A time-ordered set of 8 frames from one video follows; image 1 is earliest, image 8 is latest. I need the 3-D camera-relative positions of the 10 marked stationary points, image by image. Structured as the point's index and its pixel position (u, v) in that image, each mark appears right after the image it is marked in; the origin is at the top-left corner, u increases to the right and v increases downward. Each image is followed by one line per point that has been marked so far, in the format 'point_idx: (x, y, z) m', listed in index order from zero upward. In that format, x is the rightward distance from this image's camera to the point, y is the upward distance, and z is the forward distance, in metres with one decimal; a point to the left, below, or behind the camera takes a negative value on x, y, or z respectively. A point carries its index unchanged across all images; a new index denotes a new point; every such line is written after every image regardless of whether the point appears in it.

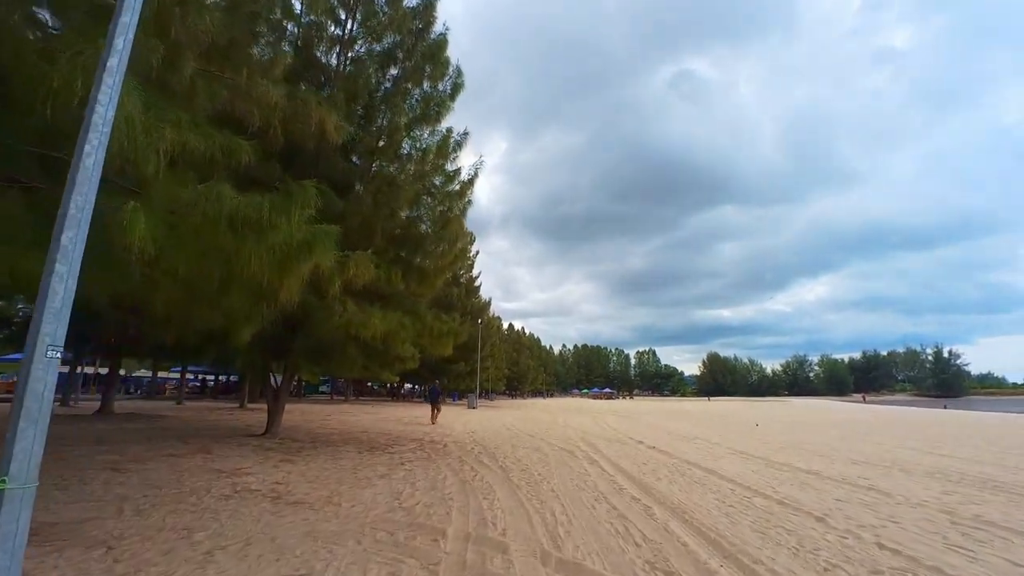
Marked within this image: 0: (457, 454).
0: (-1.5, -4.3, +13.3) m
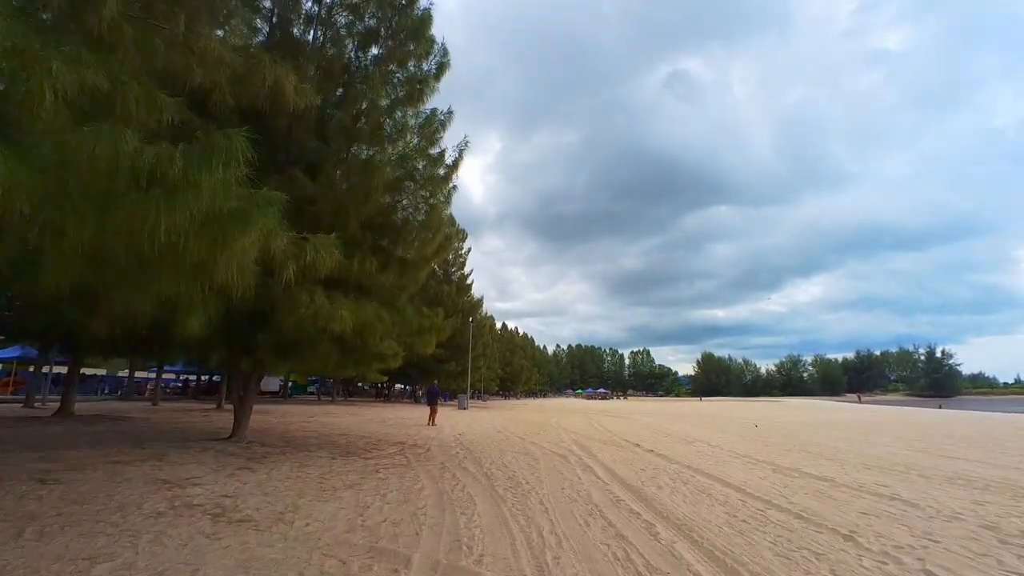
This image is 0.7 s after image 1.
0: (-1.8, -4.1, +12.3) m
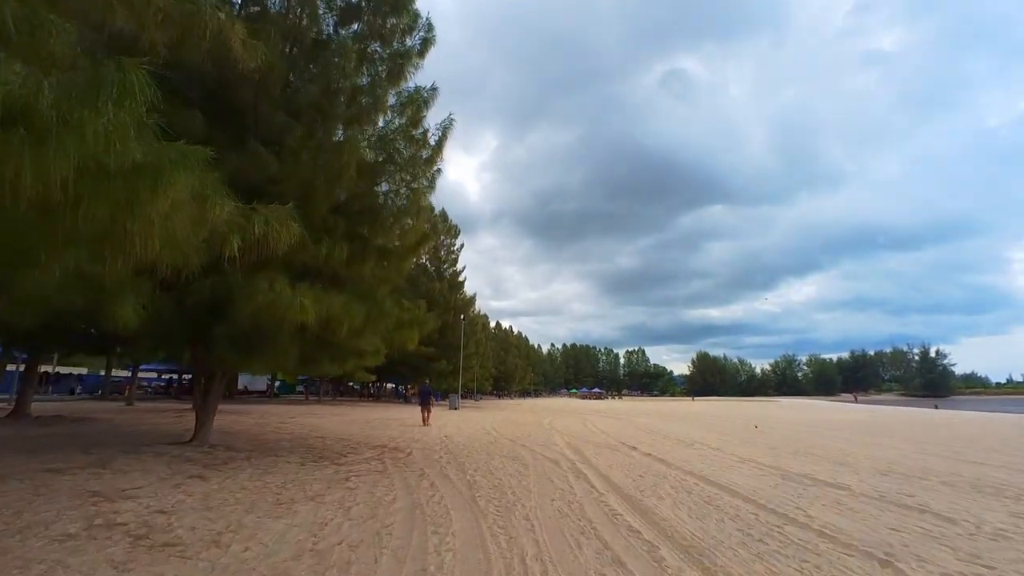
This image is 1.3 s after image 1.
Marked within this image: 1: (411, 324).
0: (-2.1, -3.9, +11.3) m
1: (-2.6, -0.9, +13.2) m
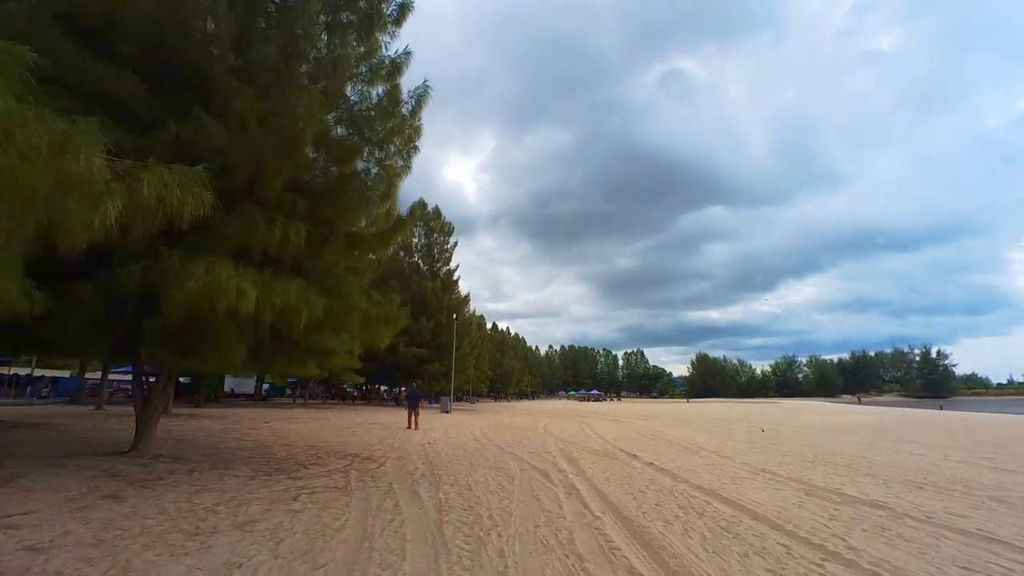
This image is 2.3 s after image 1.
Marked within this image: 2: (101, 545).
0: (-2.4, -3.7, +9.8) m
1: (-2.9, -0.7, +11.8) m
2: (-4.3, -2.7, +5.4) m
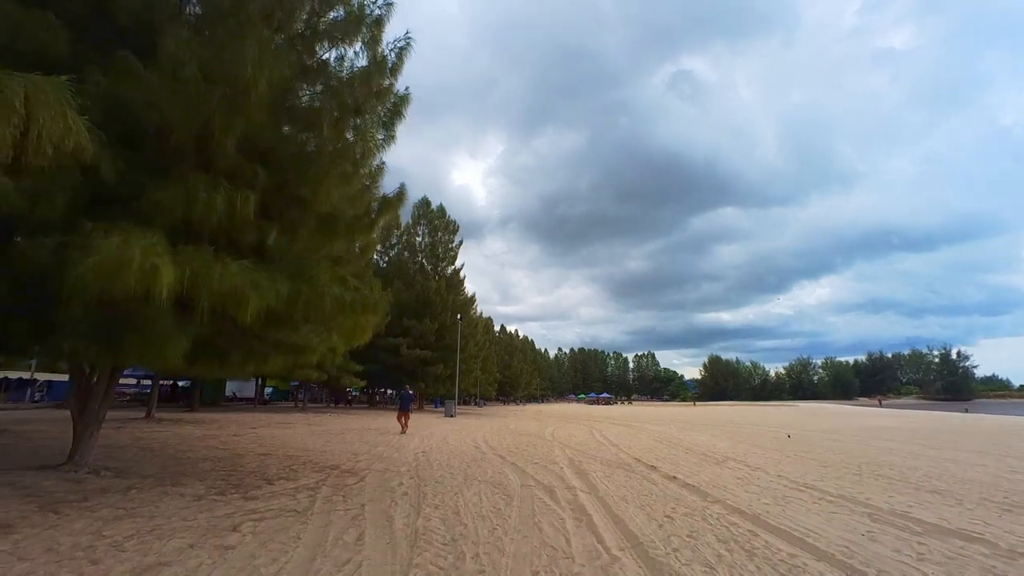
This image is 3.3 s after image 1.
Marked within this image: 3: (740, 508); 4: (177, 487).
0: (-2.4, -3.4, +8.2) m
1: (-3.0, -0.4, +10.2) m
2: (-4.4, -2.4, +3.9) m
3: (+3.5, -3.4, +7.9) m
4: (-5.6, -3.3, +8.6) m
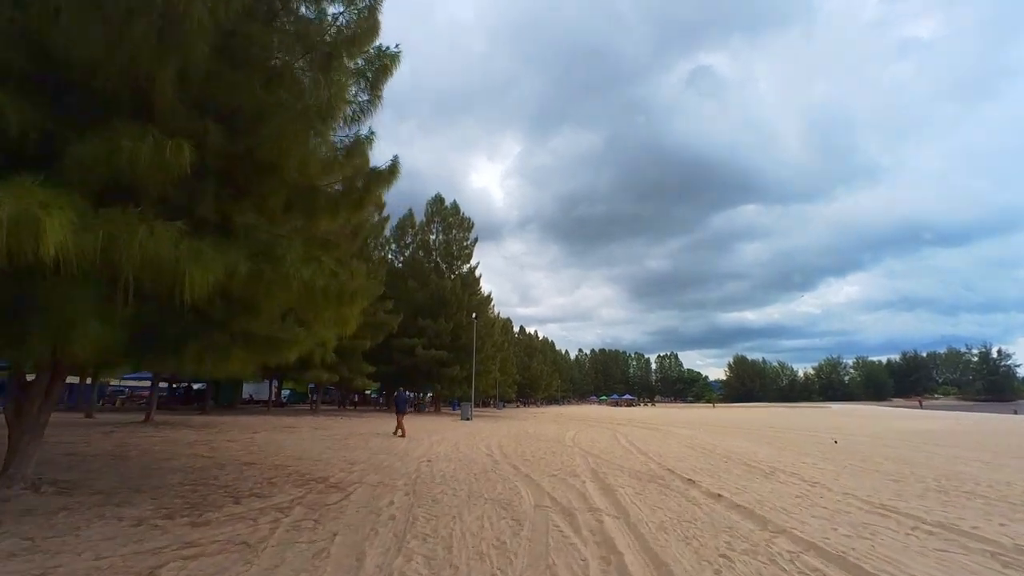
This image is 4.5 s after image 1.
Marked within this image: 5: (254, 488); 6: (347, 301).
0: (-2.3, -3.1, +6.7) m
1: (-2.8, -0.2, +8.8) m
2: (-4.5, -2.1, +2.4) m
3: (+3.6, -3.0, +6.1) m
4: (-5.5, -3.1, +7.2) m
5: (-4.4, -3.5, +8.9) m
6: (-2.7, -0.2, +8.3) m
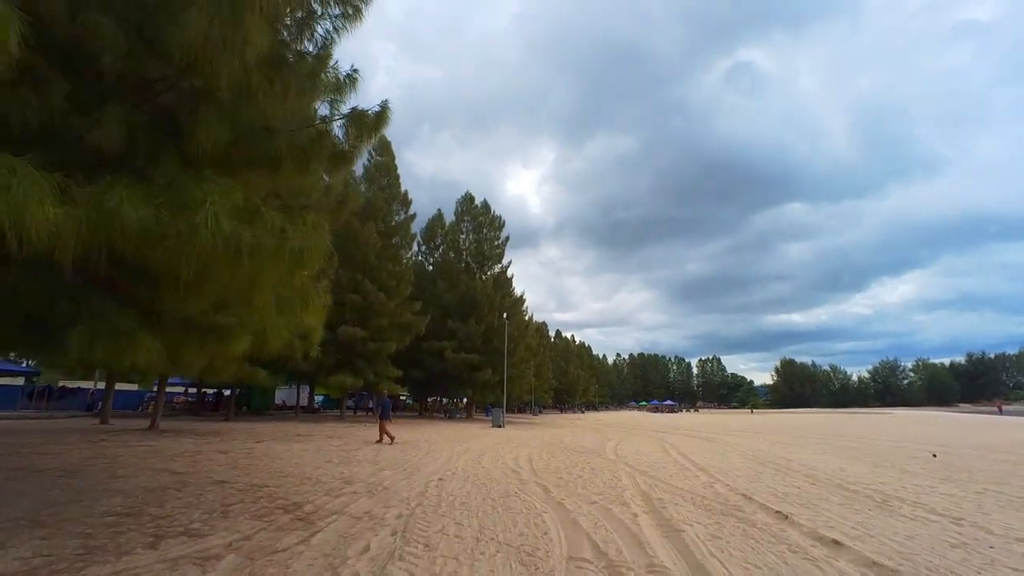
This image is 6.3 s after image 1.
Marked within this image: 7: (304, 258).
0: (-2.1, -2.6, +4.4) m
1: (-2.5, +0.3, +6.5) m
2: (-4.6, -1.7, +0.3) m
3: (+3.7, -2.4, +3.4) m
4: (-5.3, -2.7, +5.1) m
5: (-4.1, -3.1, +6.8) m
6: (-2.4, +0.2, +6.1) m
7: (-2.4, +0.3, +6.0) m
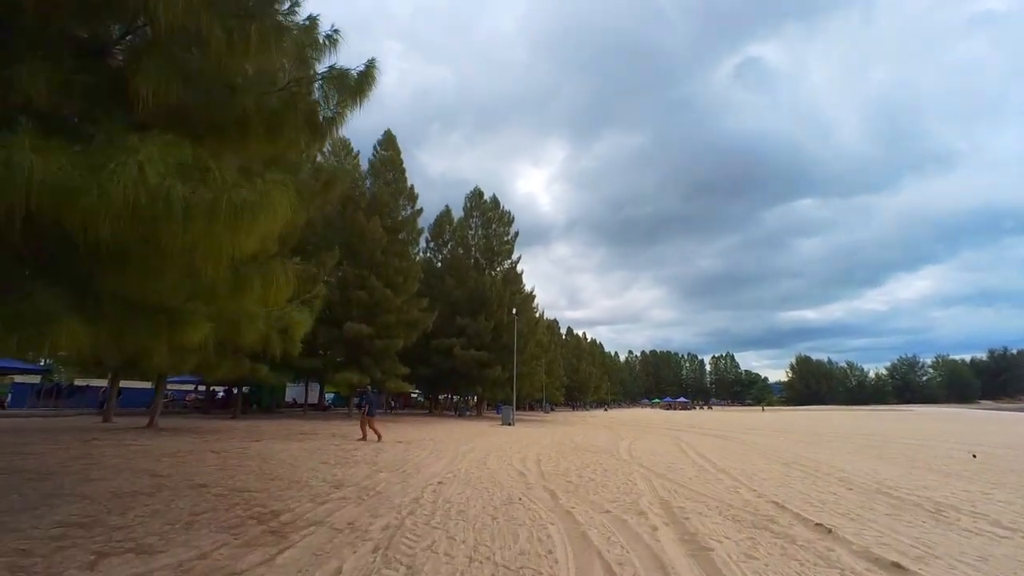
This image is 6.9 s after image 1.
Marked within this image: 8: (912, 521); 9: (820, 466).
0: (-2.2, -2.4, +3.6) m
1: (-2.6, +0.5, +5.7) m
2: (-4.8, -1.5, -0.4) m
3: (+3.6, -2.2, +2.5) m
4: (-5.3, -2.5, +4.4) m
5: (-4.1, -2.9, +6.0) m
6: (-2.5, +0.4, +5.2) m
7: (-2.4, +0.5, +5.1) m
8: (+5.6, -3.2, +7.2) m
9: (+8.5, -4.8, +14.1) m
